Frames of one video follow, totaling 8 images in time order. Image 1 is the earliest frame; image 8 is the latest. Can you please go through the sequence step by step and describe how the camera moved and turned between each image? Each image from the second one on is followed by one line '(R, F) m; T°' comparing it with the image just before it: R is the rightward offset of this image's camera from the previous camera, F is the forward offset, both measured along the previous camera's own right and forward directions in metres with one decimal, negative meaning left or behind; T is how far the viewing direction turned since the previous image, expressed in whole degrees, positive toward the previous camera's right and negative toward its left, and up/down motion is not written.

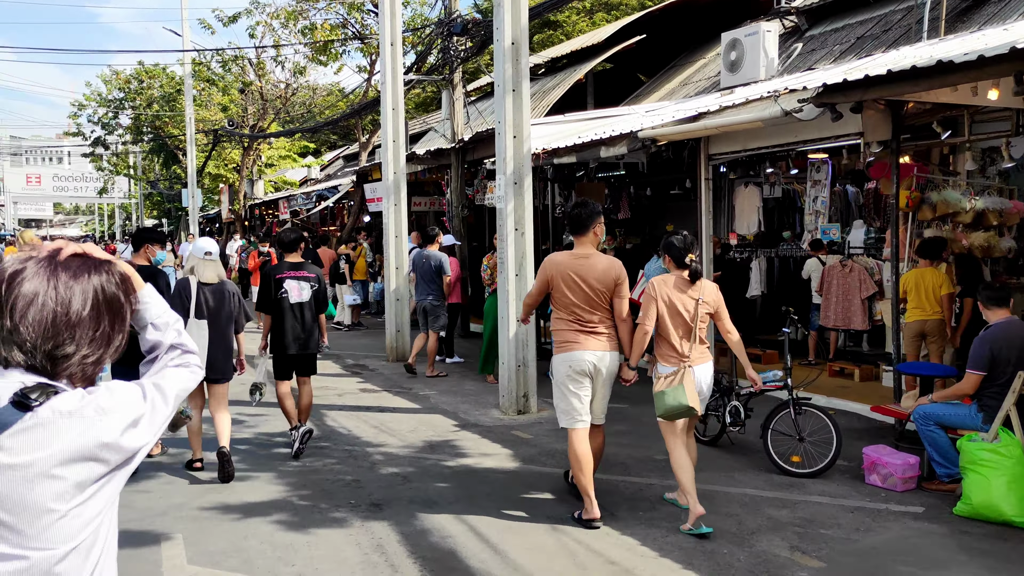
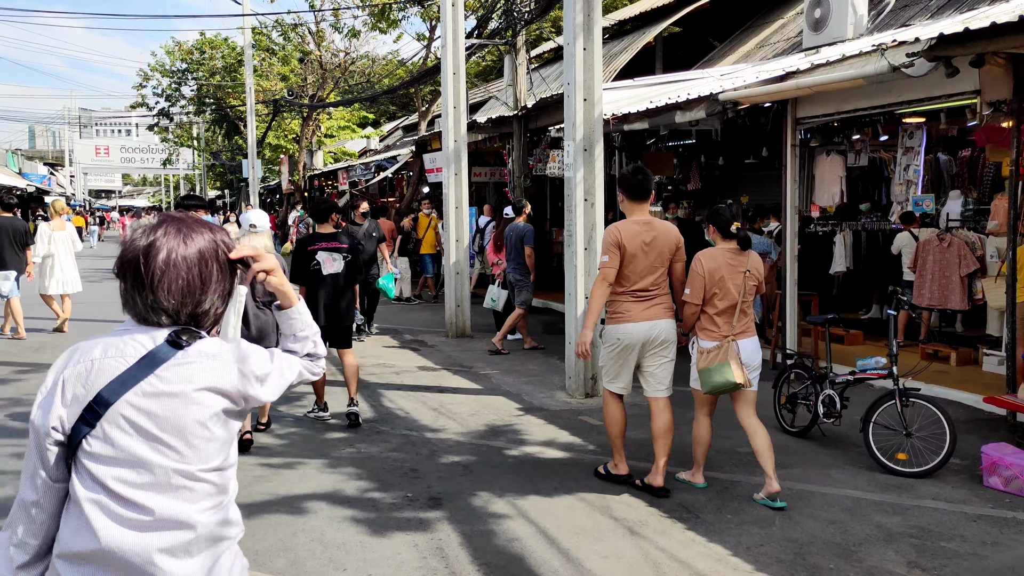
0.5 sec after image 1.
(-0.1, +0.5) m; -4°
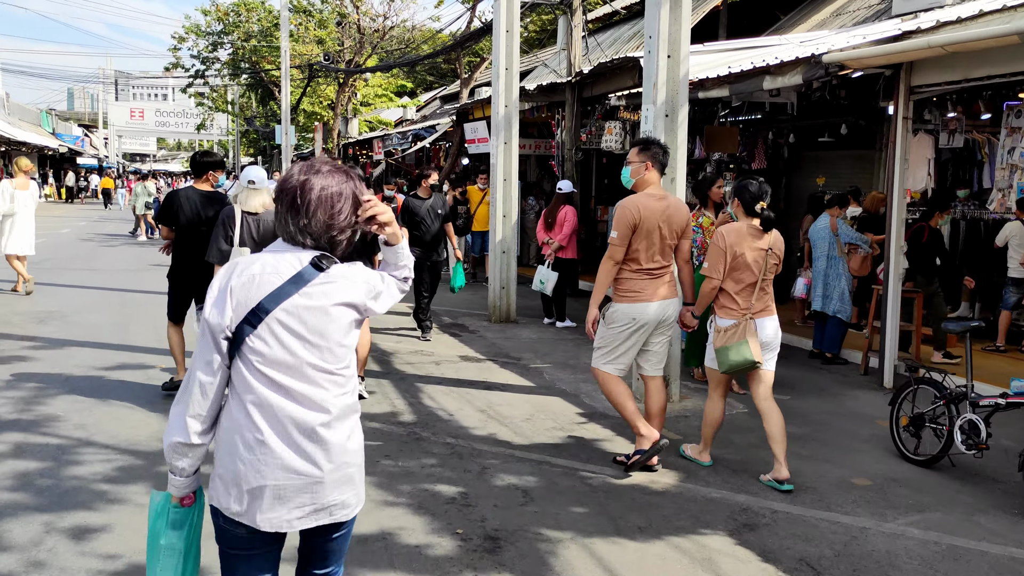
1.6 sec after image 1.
(-0.2, +0.9) m; -2°
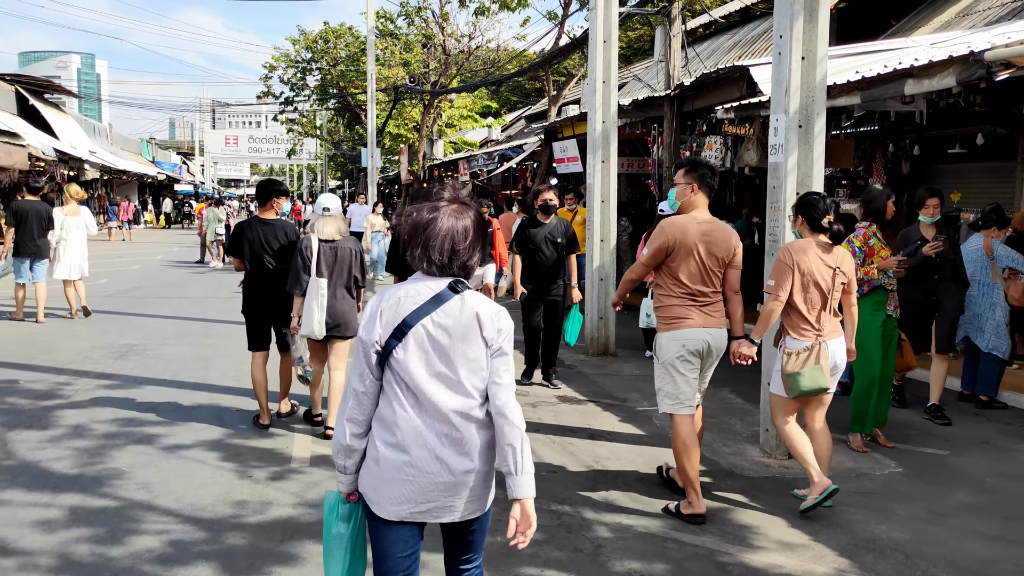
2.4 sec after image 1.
(-0.2, +0.7) m; -5°
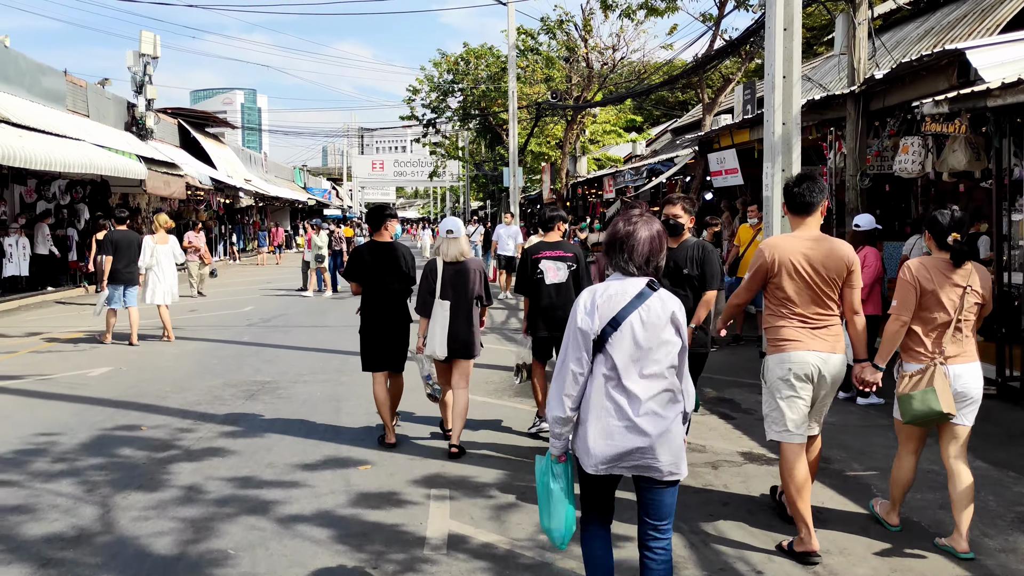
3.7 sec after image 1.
(-0.2, +1.1) m; -9°
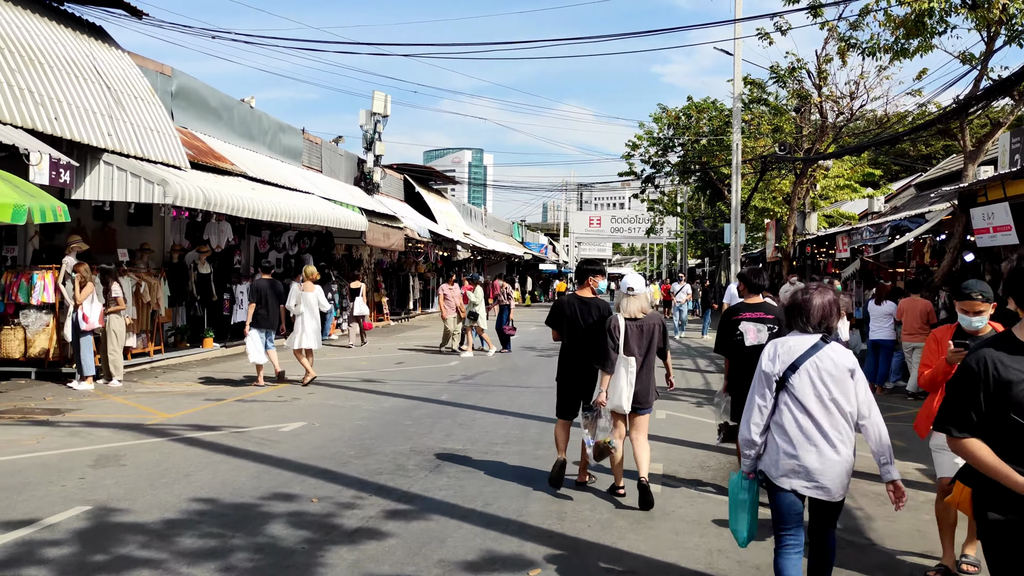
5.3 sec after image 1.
(-0.1, +1.0) m; -14°
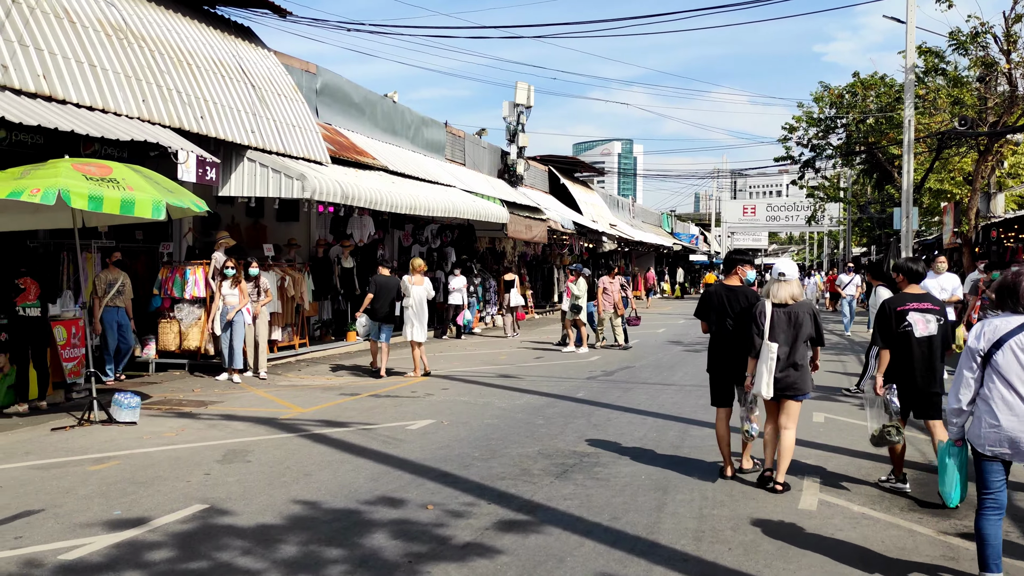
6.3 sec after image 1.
(+0.1, +0.5) m; -10°
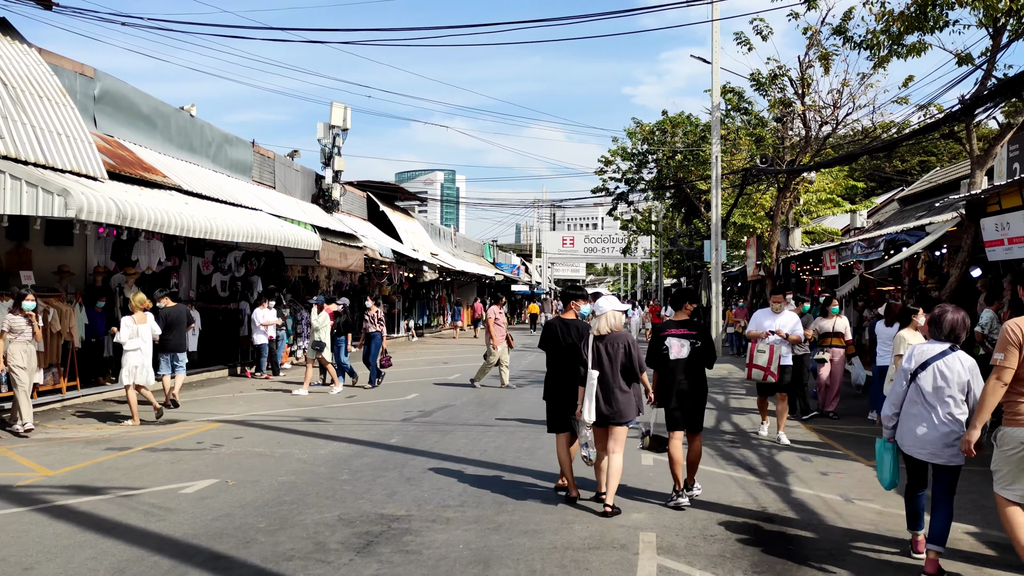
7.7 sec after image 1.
(+0.2, +1.0) m; +11°
